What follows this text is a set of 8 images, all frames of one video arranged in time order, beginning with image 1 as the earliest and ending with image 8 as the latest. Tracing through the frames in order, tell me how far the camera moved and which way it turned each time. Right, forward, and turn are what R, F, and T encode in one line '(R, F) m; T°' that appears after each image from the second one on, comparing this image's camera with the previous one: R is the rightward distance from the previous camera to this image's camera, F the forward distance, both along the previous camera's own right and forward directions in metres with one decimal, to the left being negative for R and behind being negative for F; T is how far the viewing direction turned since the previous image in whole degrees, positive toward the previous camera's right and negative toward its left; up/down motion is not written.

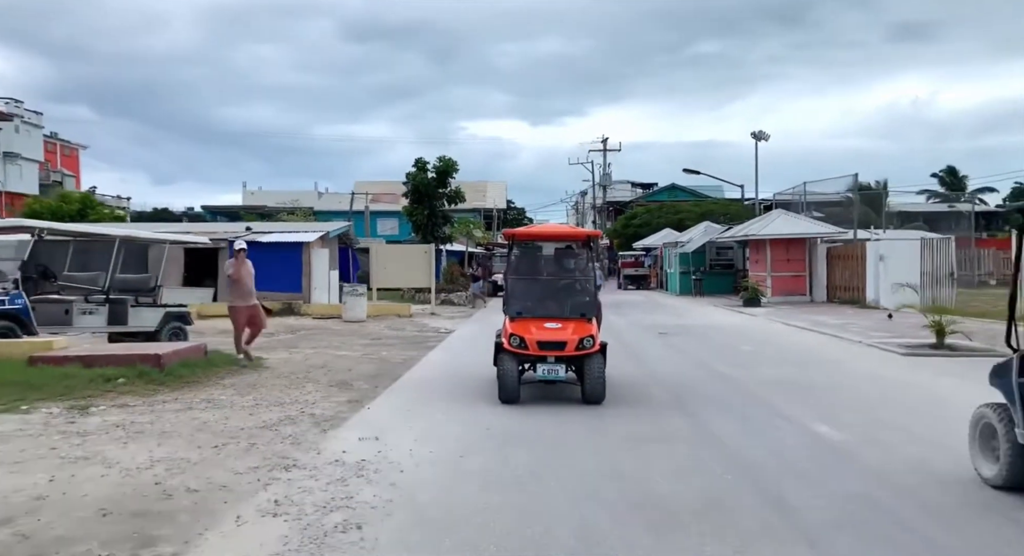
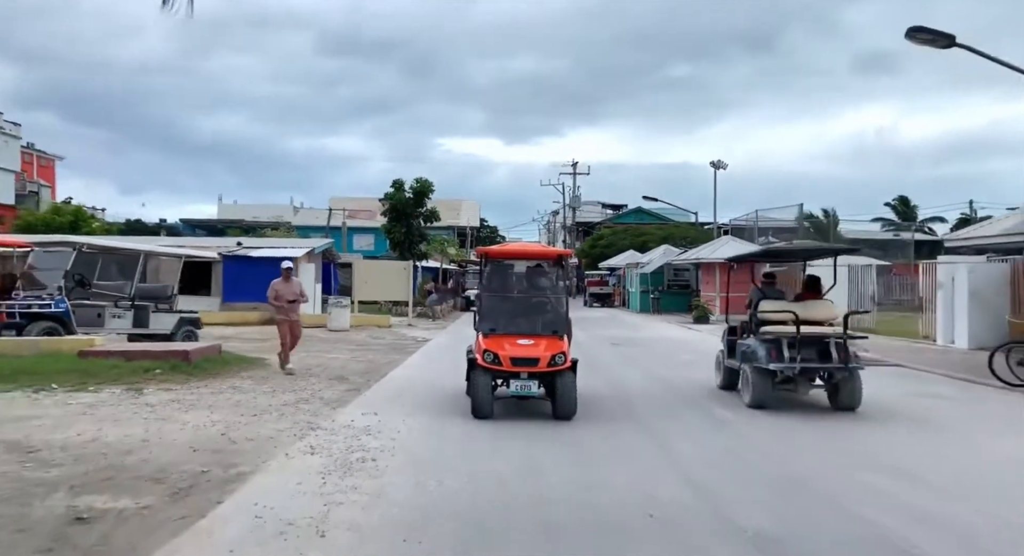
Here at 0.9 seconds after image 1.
(0.0, -2.3) m; +2°
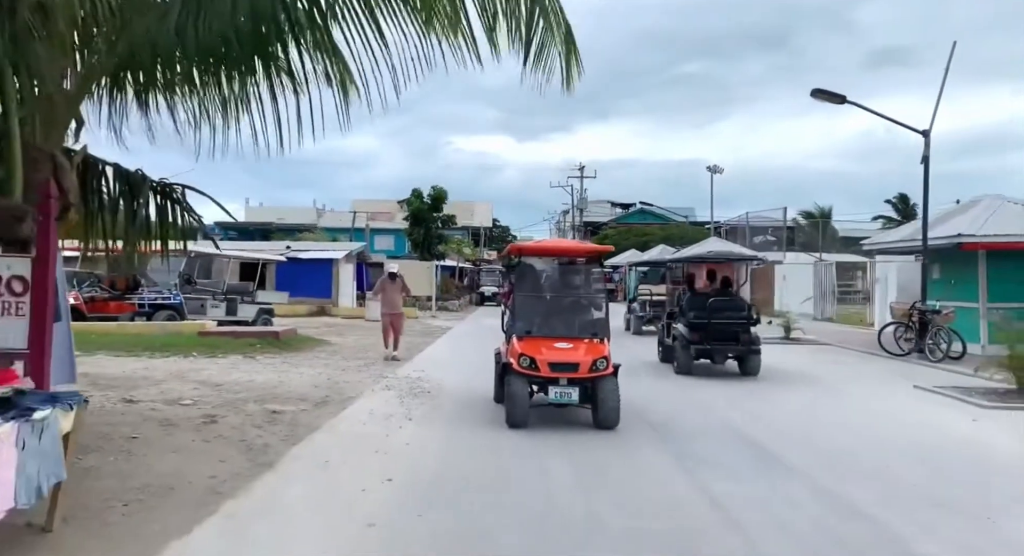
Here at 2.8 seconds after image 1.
(+0.1, -4.0) m; -1°
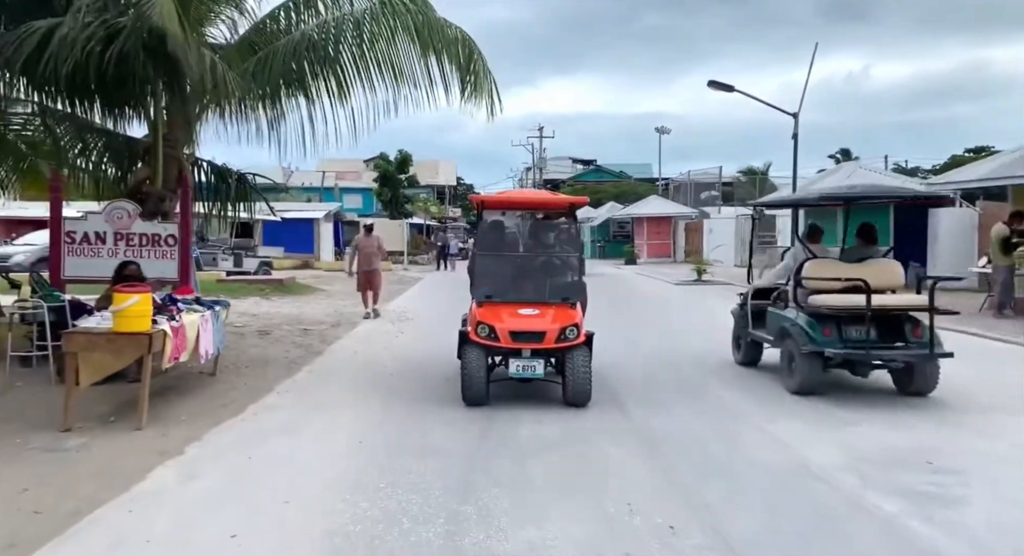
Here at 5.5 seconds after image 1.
(+0.1, -3.9) m; +3°
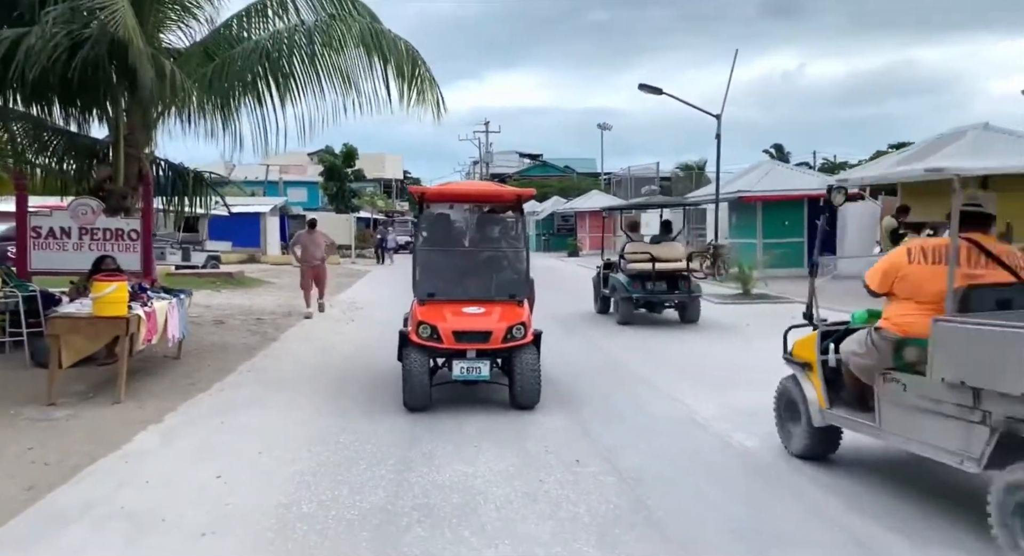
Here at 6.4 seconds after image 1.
(+0.1, -1.0) m; +4°
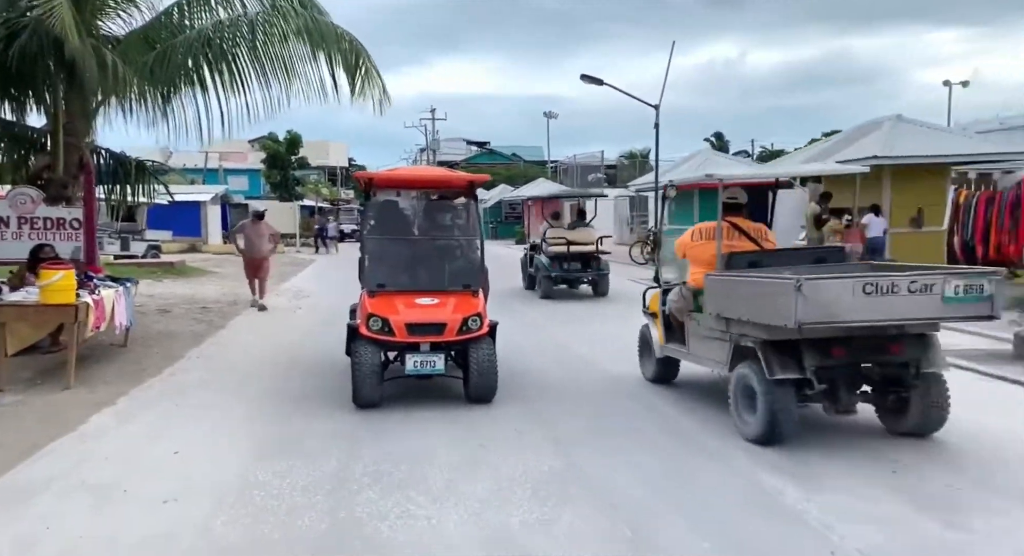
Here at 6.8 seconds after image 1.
(0.0, -0.4) m; +4°
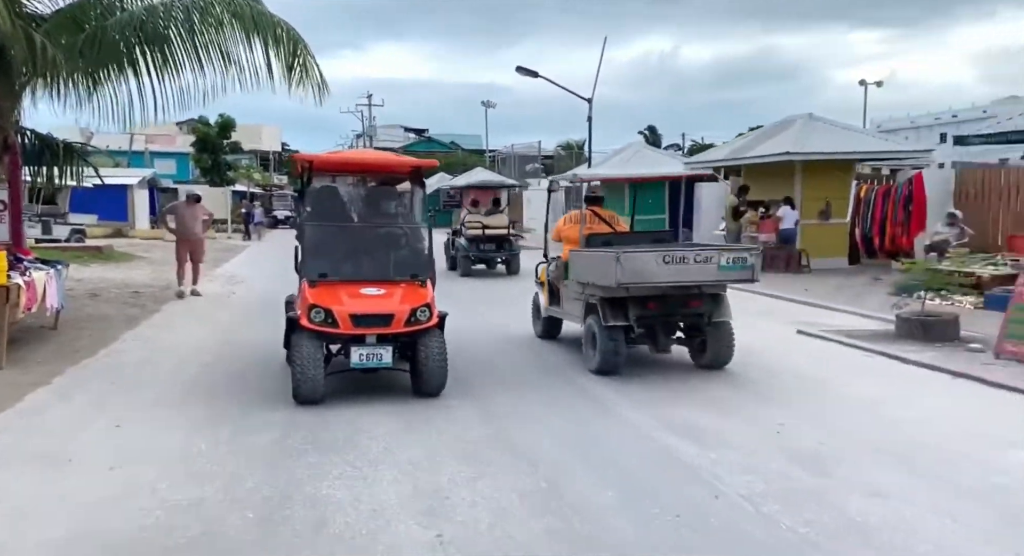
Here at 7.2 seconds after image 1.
(0.0, -0.4) m; +5°
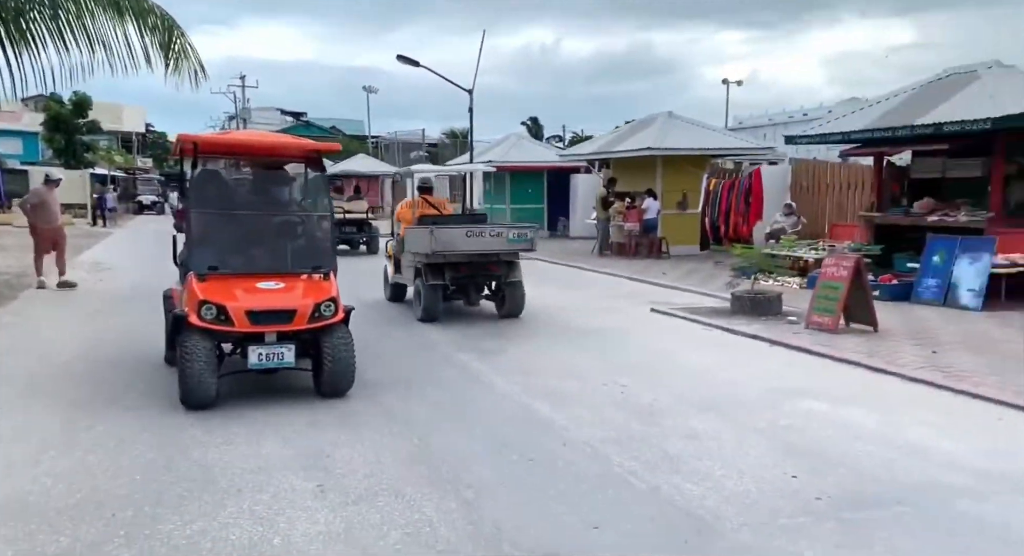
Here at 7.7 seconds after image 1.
(+0.1, -0.5) m; +9°
